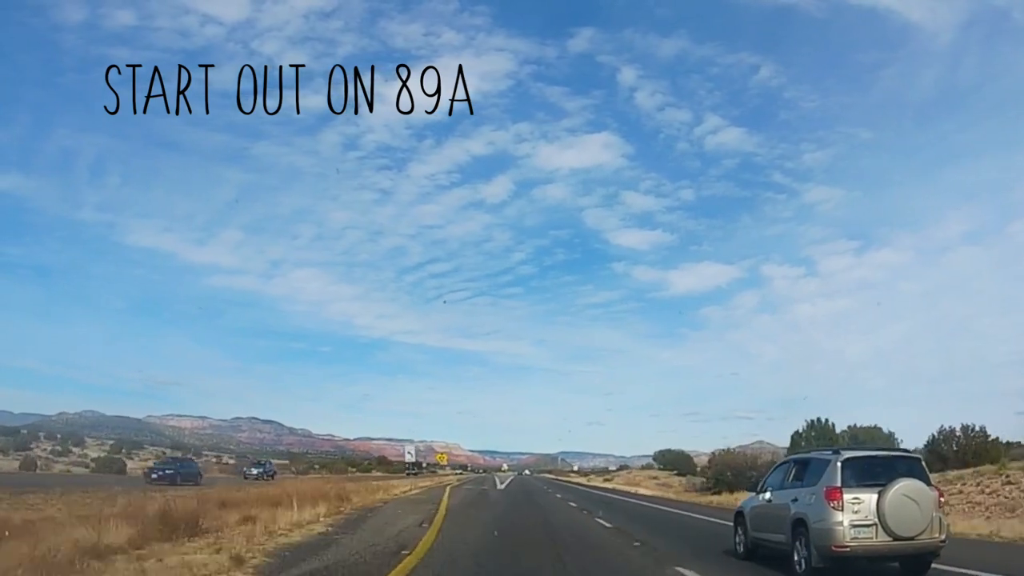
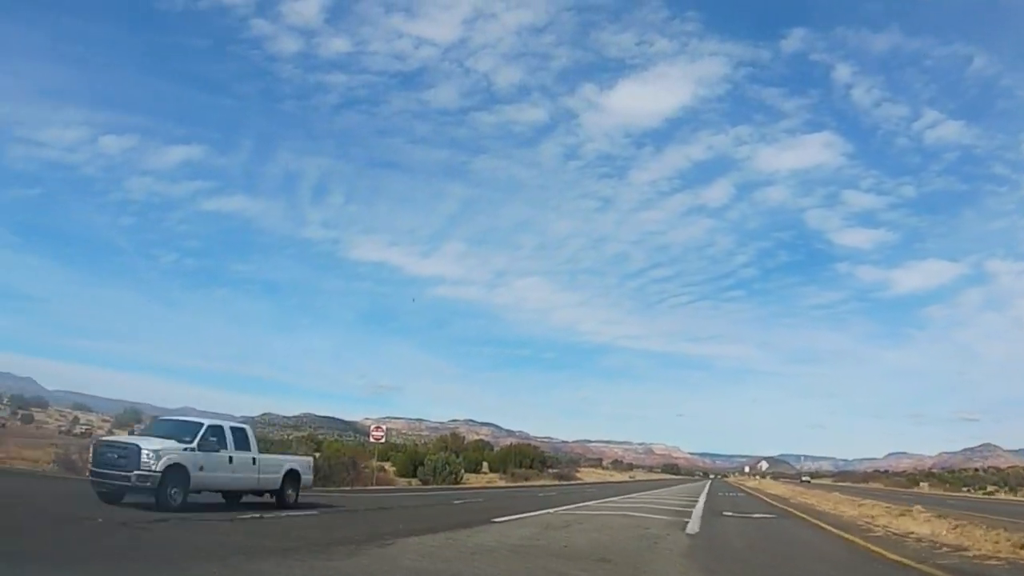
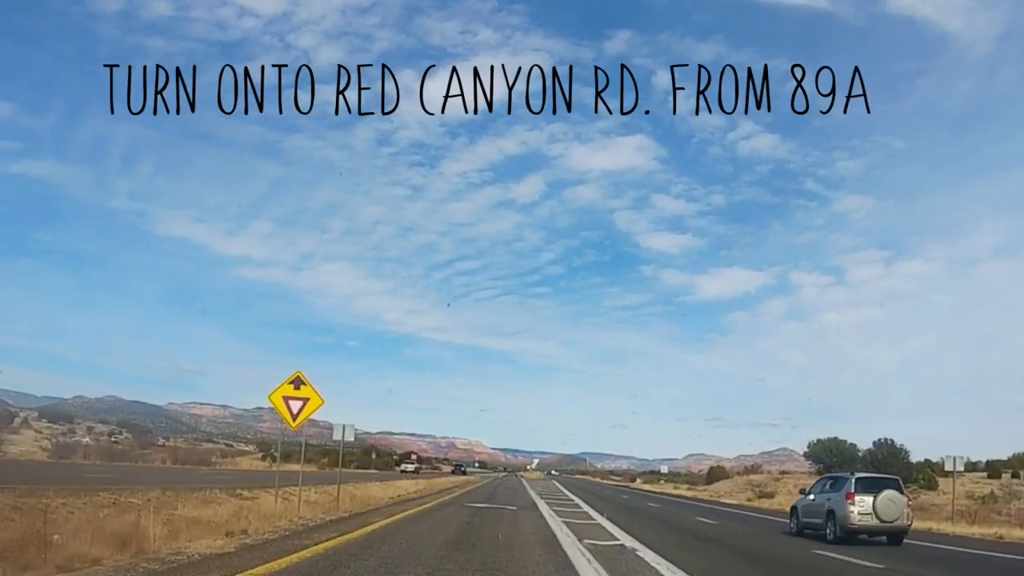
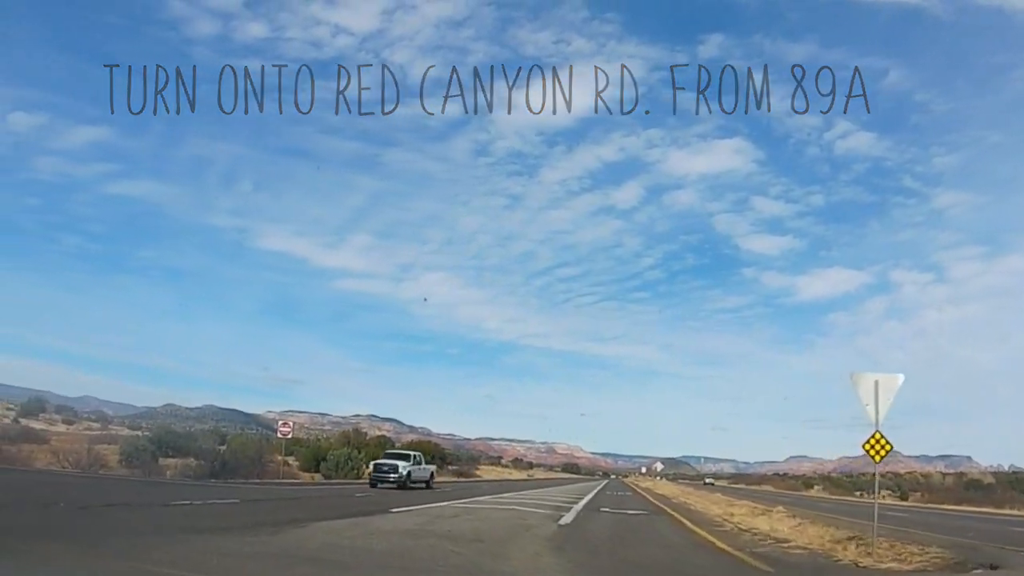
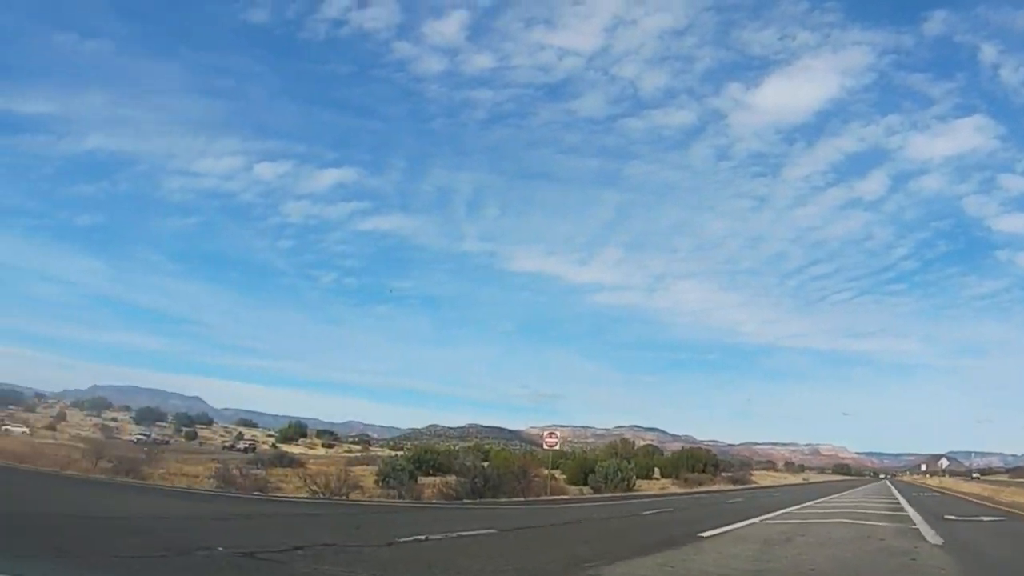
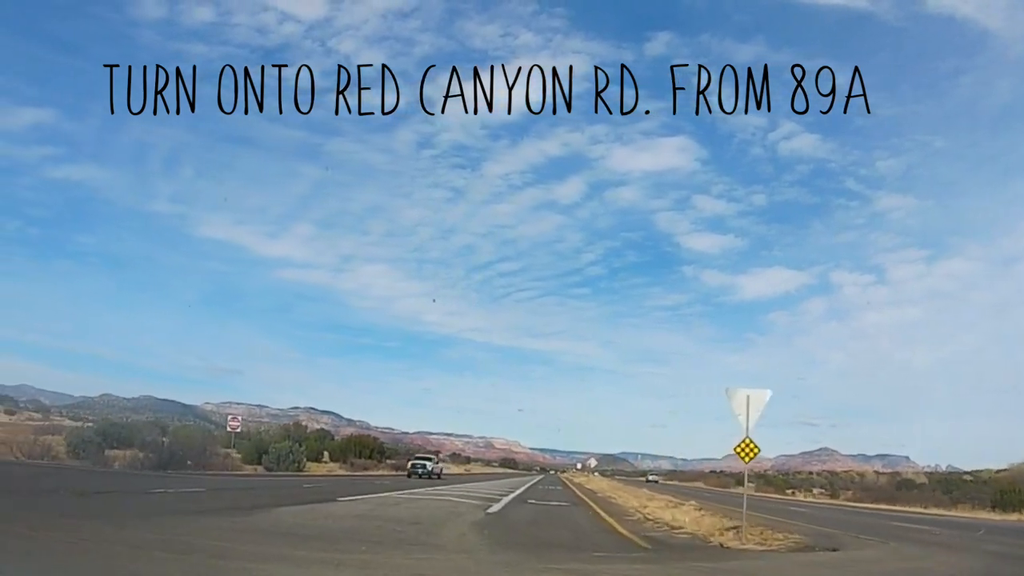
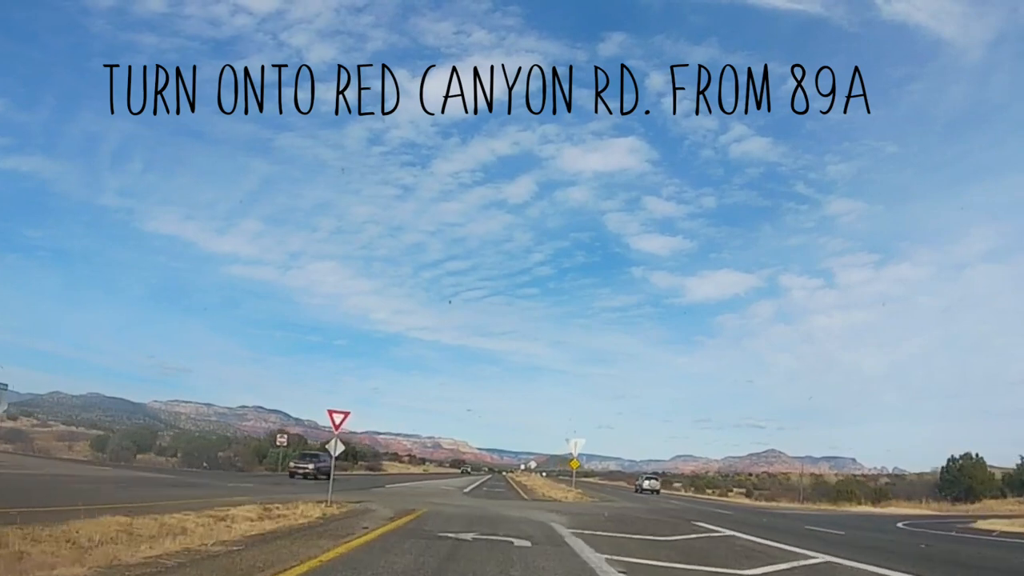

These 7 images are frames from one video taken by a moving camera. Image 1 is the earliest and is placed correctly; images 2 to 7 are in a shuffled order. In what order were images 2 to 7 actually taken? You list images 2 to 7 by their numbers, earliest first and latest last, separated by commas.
3, 7, 6, 4, 2, 5
